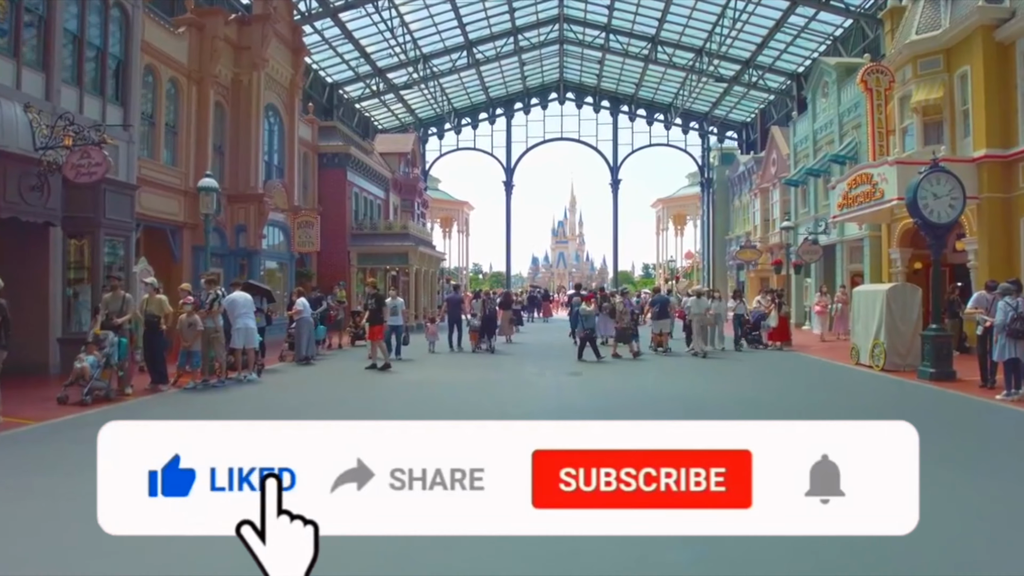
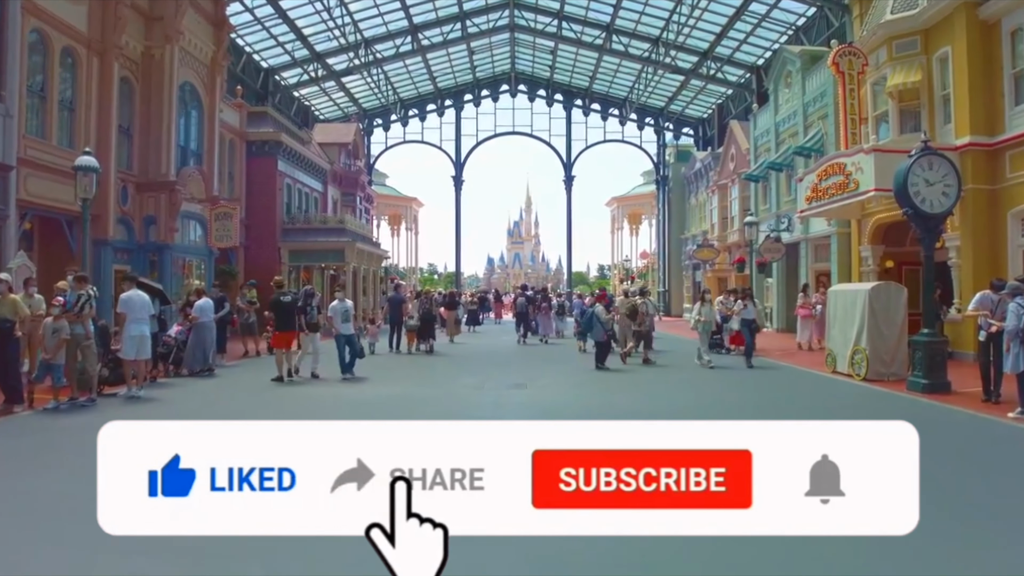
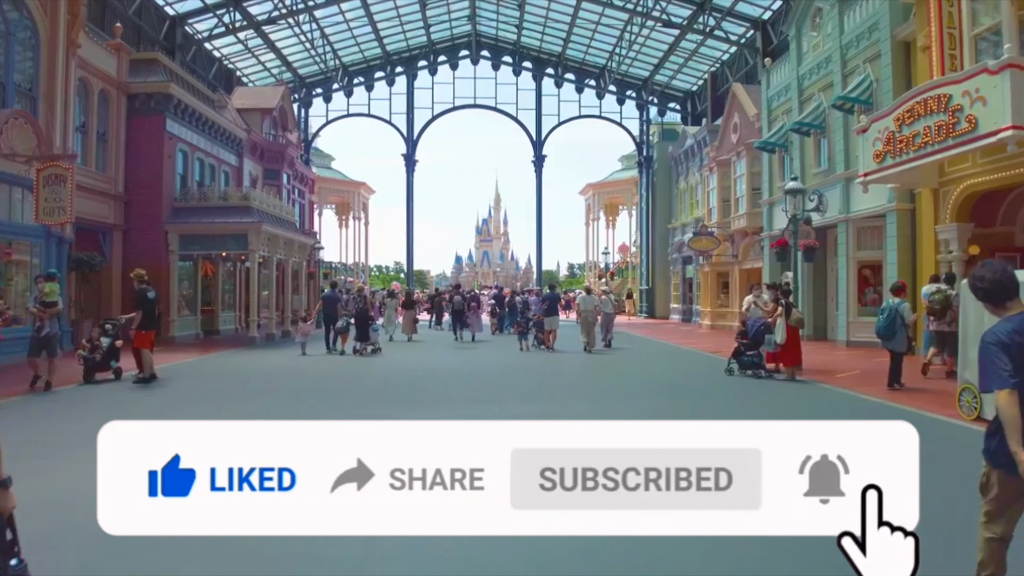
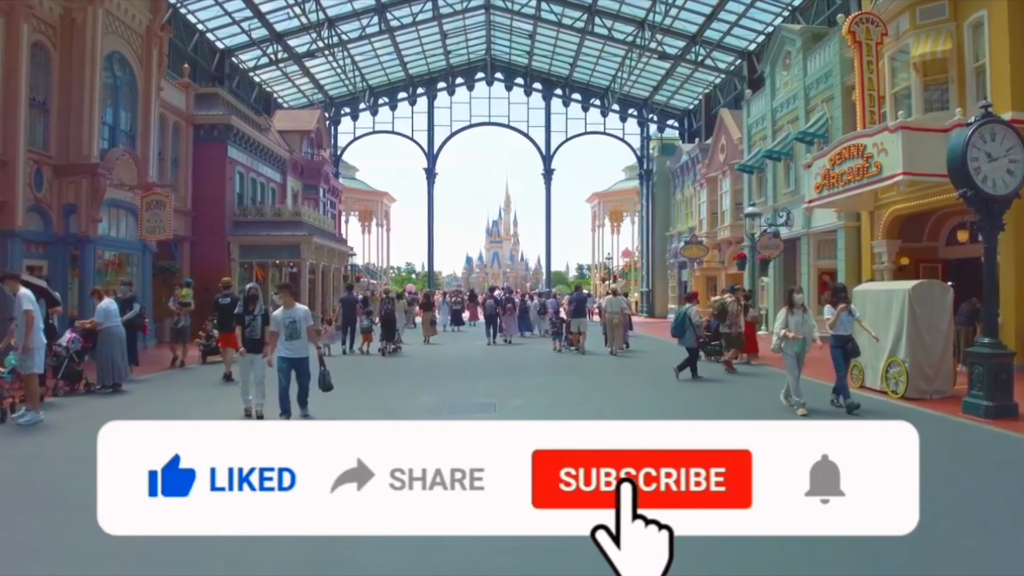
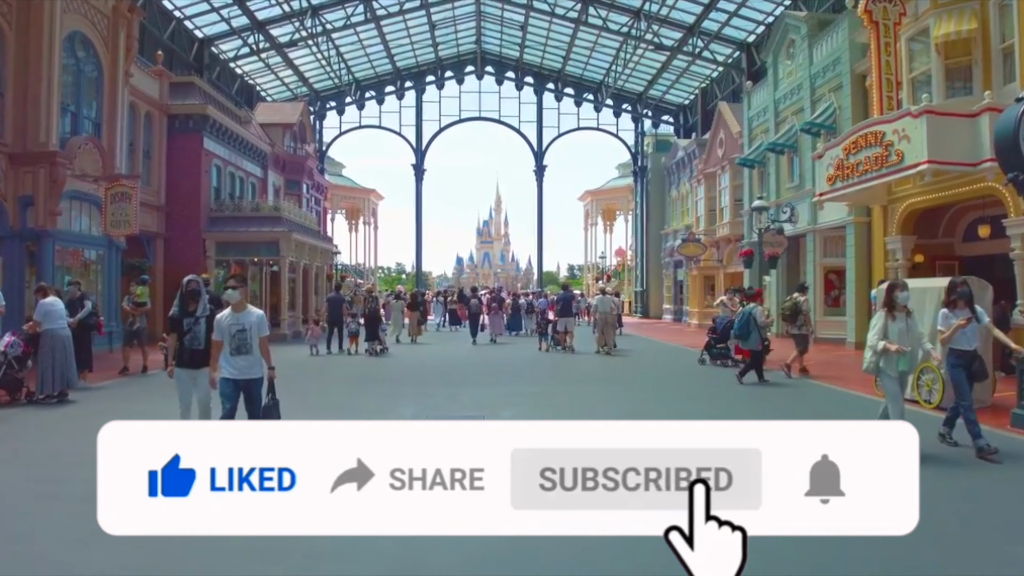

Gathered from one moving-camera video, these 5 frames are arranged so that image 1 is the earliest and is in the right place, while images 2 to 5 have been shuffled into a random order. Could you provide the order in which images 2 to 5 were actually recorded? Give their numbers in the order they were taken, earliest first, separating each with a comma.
2, 4, 5, 3
